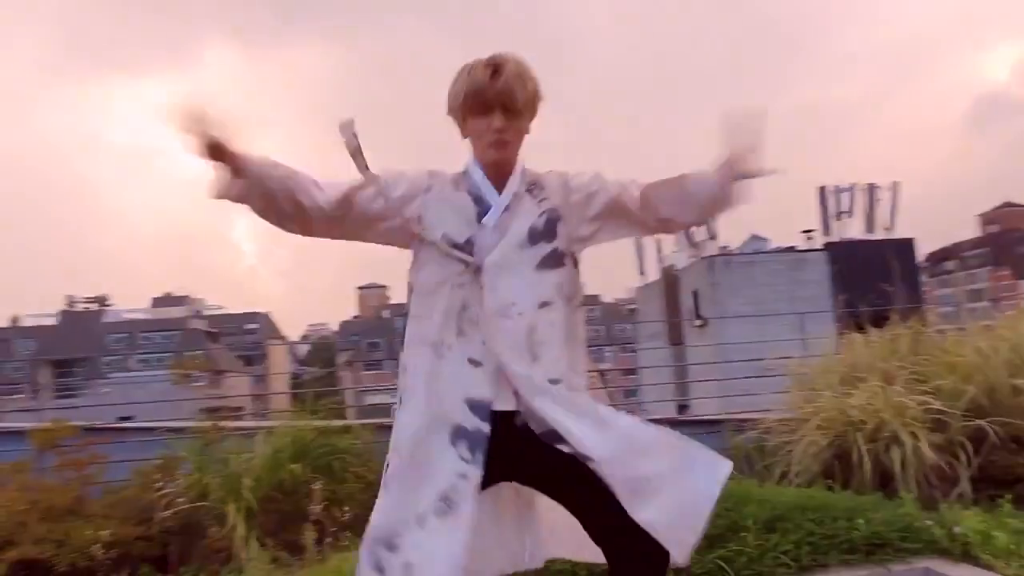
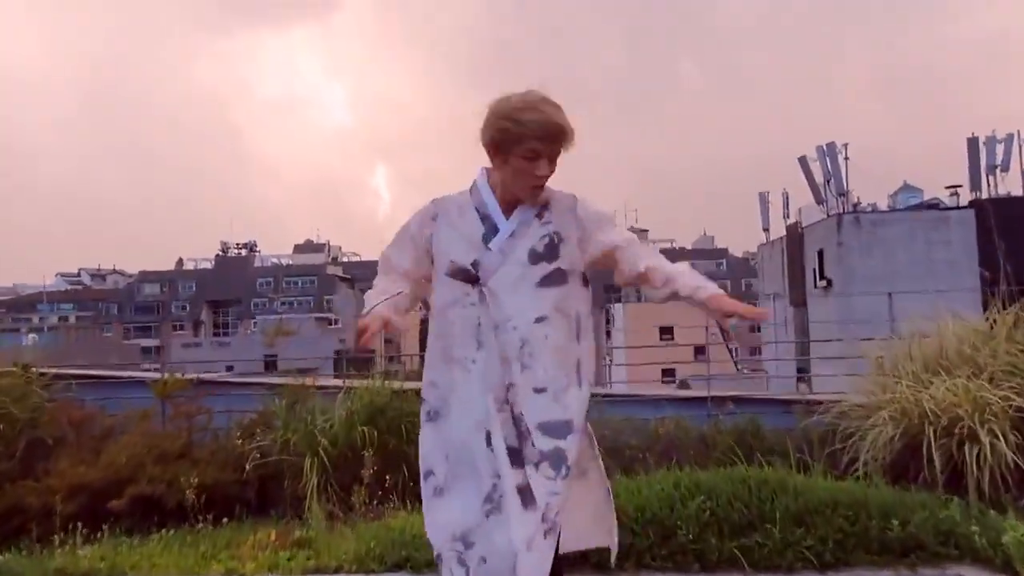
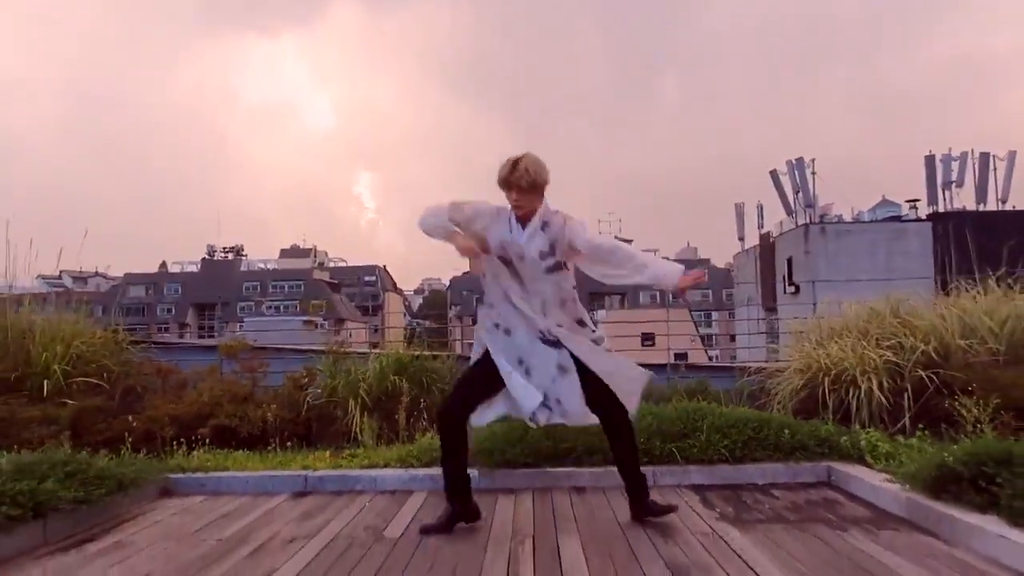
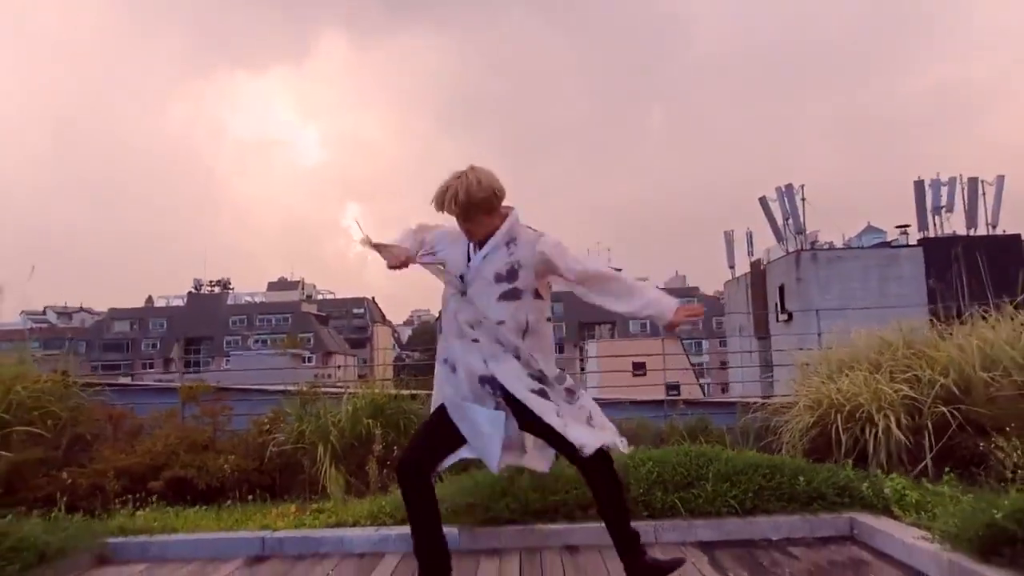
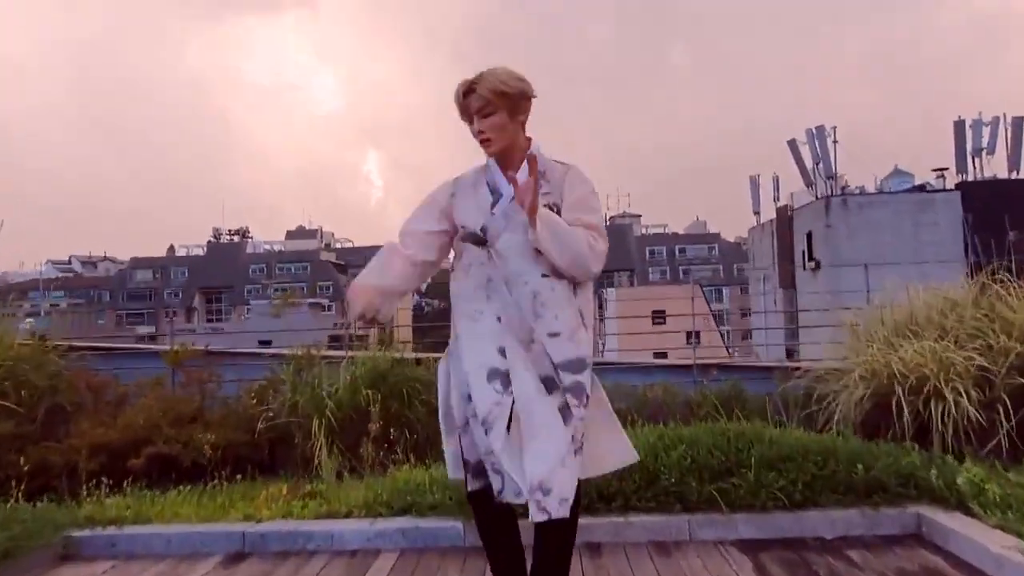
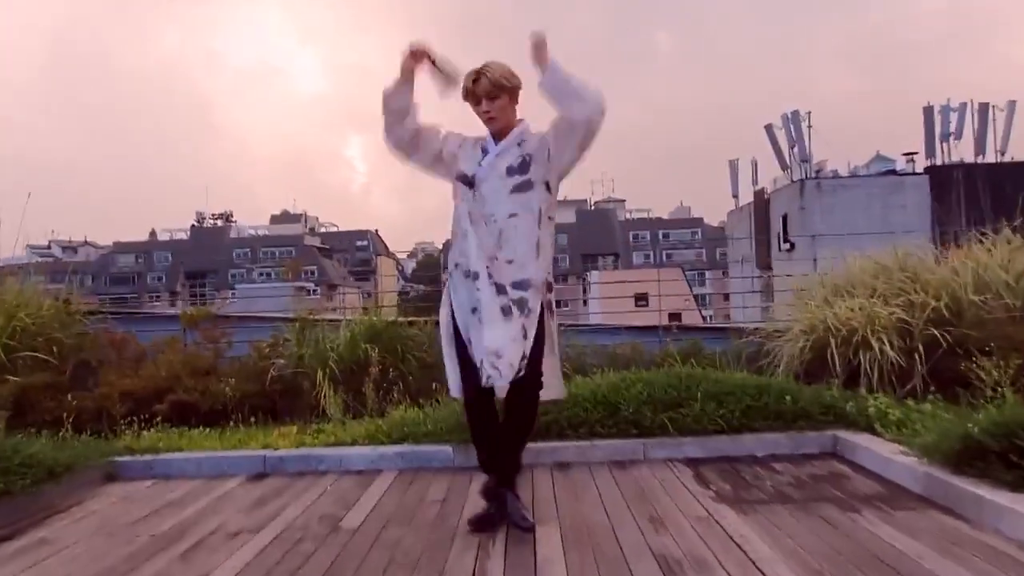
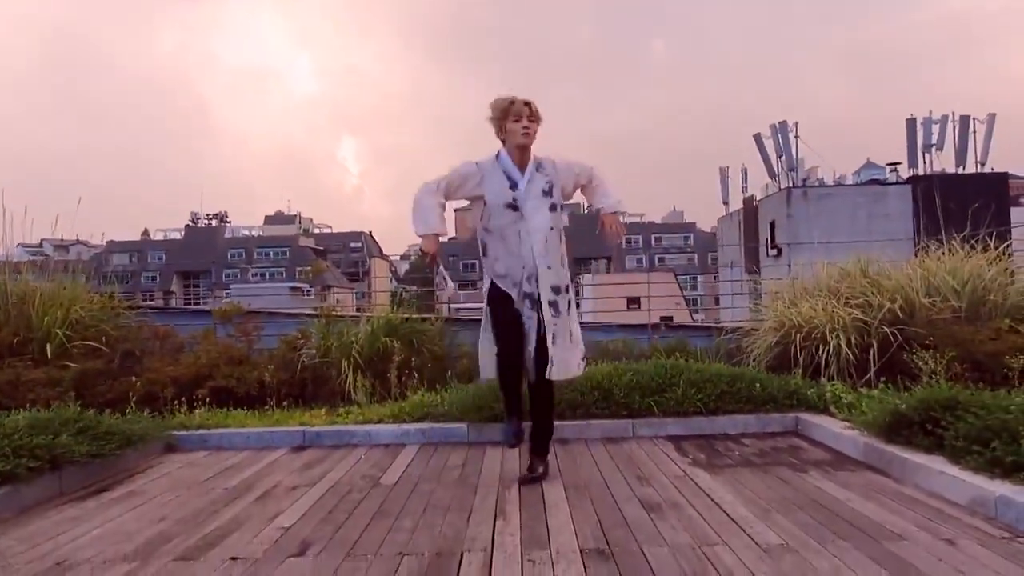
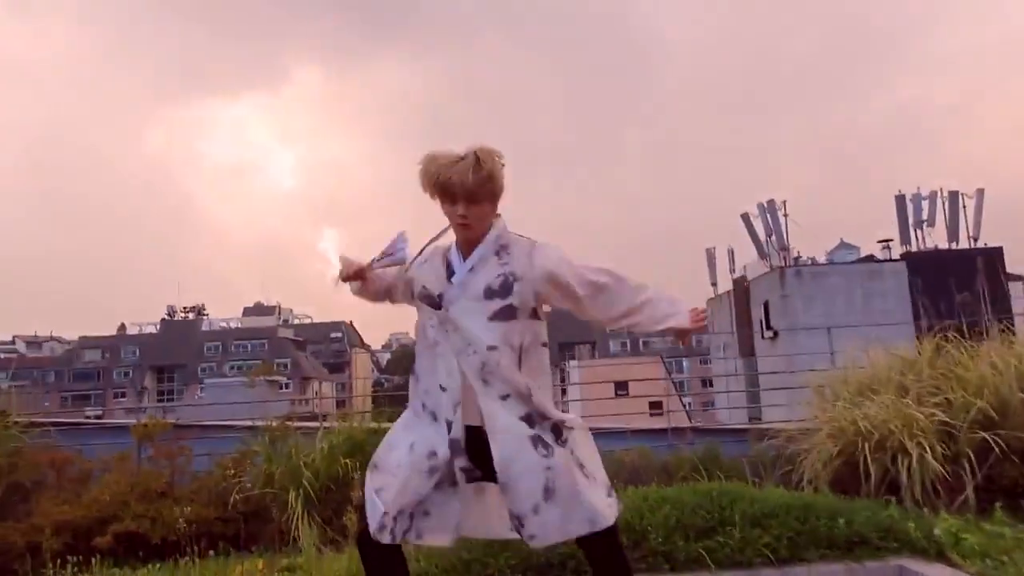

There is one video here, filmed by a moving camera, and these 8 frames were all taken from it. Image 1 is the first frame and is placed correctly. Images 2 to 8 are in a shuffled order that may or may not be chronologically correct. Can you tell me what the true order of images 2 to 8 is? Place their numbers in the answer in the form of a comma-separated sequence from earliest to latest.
8, 4, 3, 7, 6, 5, 2
